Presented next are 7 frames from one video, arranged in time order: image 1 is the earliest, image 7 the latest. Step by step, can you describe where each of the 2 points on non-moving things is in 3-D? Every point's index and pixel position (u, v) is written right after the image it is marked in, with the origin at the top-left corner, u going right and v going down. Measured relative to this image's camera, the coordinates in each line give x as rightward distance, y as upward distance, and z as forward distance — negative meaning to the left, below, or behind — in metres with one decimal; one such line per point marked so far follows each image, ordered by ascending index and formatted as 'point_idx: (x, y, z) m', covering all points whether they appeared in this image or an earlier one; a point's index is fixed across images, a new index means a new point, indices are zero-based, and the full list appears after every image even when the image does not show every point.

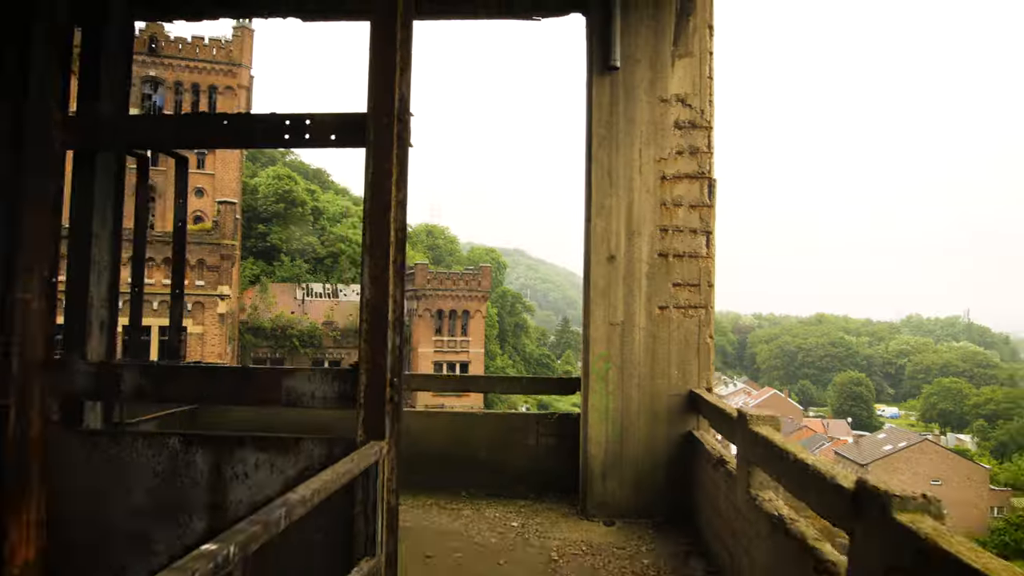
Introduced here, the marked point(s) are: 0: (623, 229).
0: (+0.6, +0.3, +4.3) m
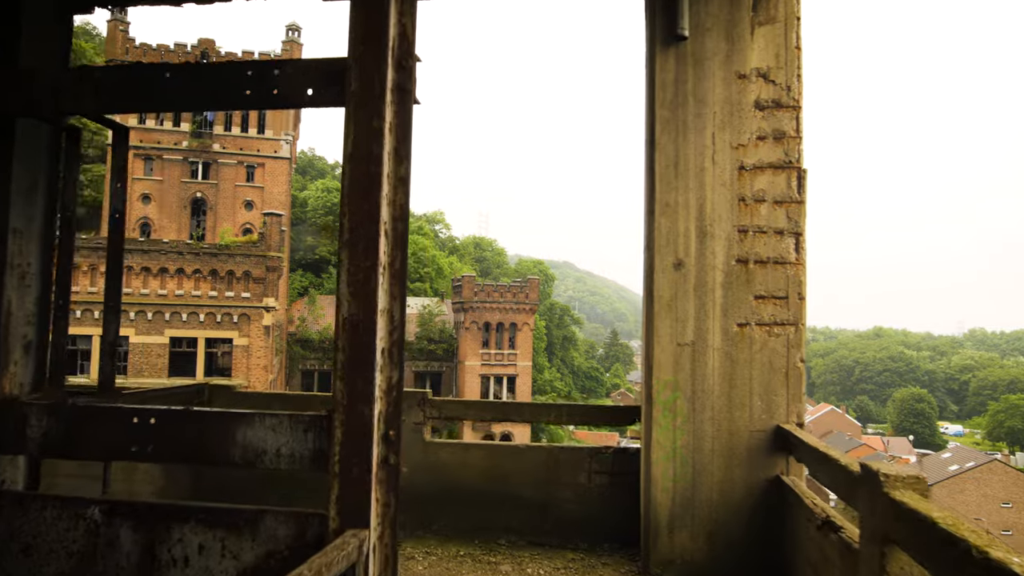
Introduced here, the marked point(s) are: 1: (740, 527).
0: (+0.8, +0.3, +3.5) m
1: (+1.0, -1.0, +3.4) m
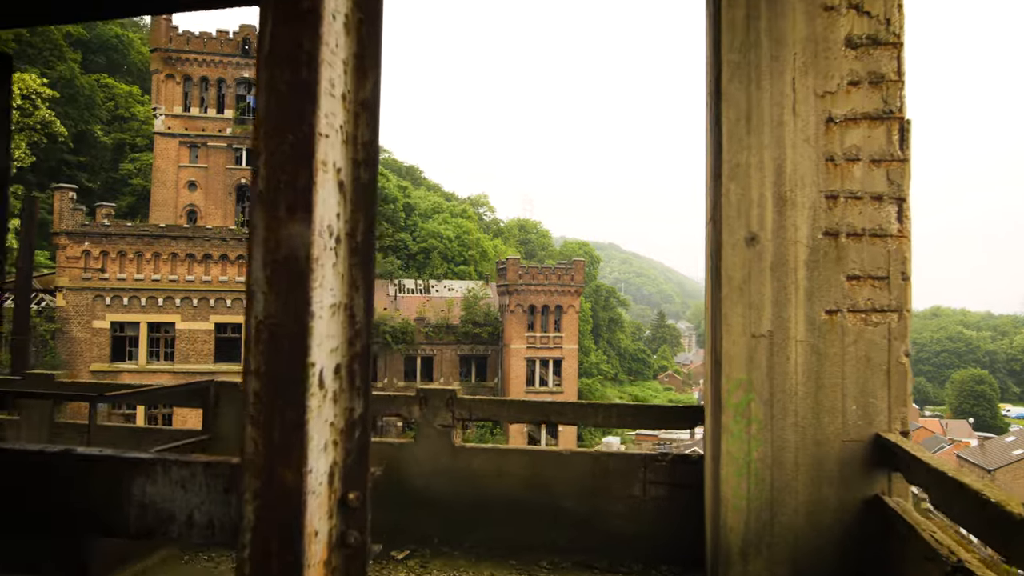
0: (+0.9, +0.3, +2.9) m
1: (+1.1, -0.9, +2.8) m
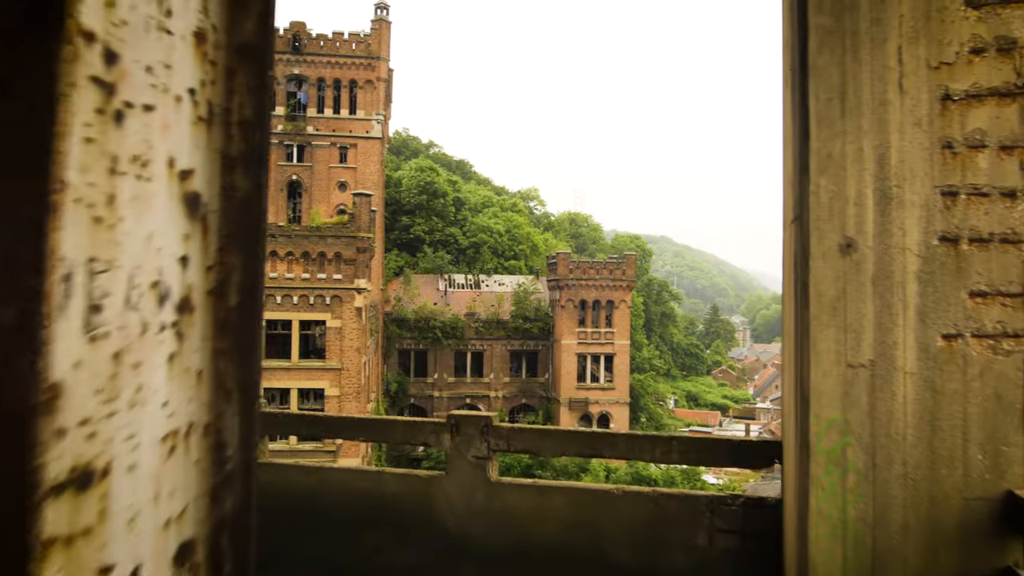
0: (+1.1, +0.3, +2.4) m
1: (+1.2, -1.0, +2.3) m
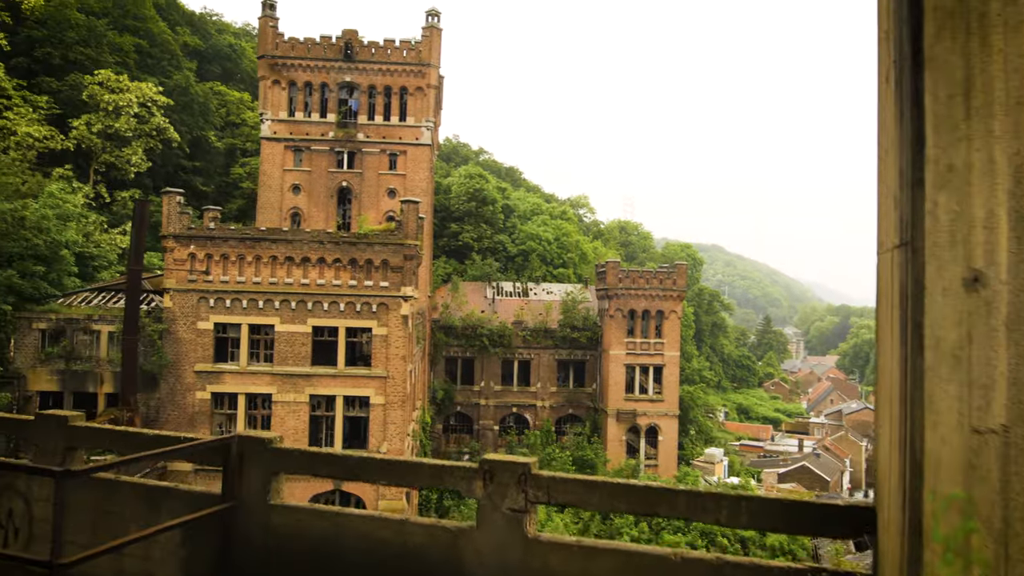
0: (+1.2, +0.2, +1.9) m
1: (+1.3, -1.1, +1.8) m
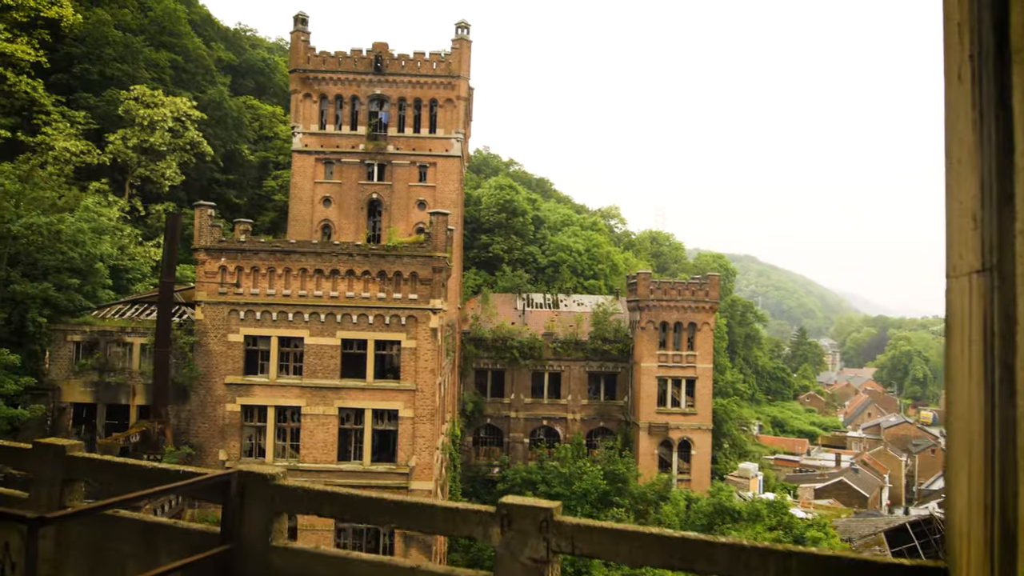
0: (+1.2, +0.1, +1.6) m
1: (+1.3, -1.2, +1.4) m
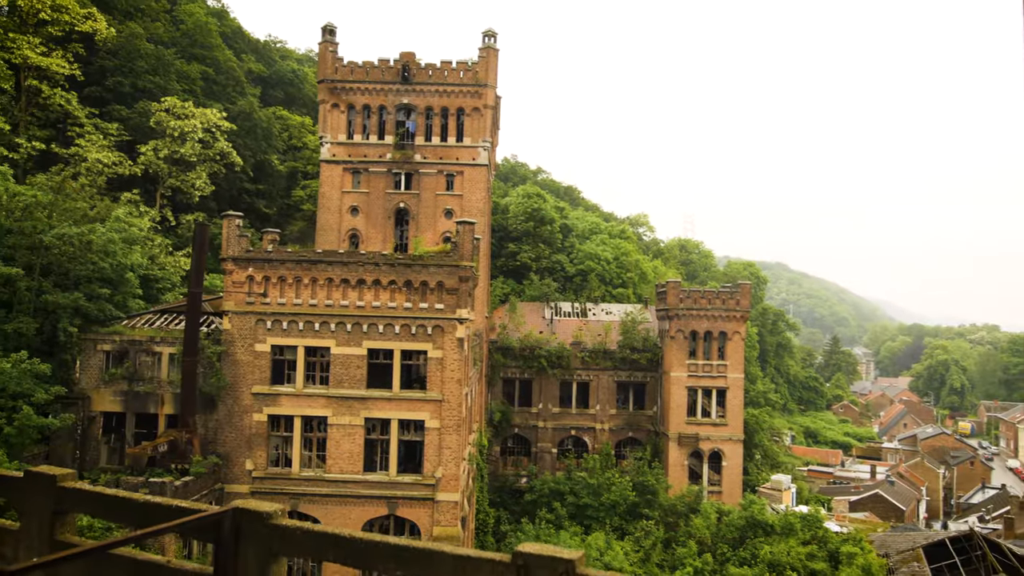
0: (+1.2, 0.0, +1.3) m
1: (+1.3, -1.2, +1.1) m
